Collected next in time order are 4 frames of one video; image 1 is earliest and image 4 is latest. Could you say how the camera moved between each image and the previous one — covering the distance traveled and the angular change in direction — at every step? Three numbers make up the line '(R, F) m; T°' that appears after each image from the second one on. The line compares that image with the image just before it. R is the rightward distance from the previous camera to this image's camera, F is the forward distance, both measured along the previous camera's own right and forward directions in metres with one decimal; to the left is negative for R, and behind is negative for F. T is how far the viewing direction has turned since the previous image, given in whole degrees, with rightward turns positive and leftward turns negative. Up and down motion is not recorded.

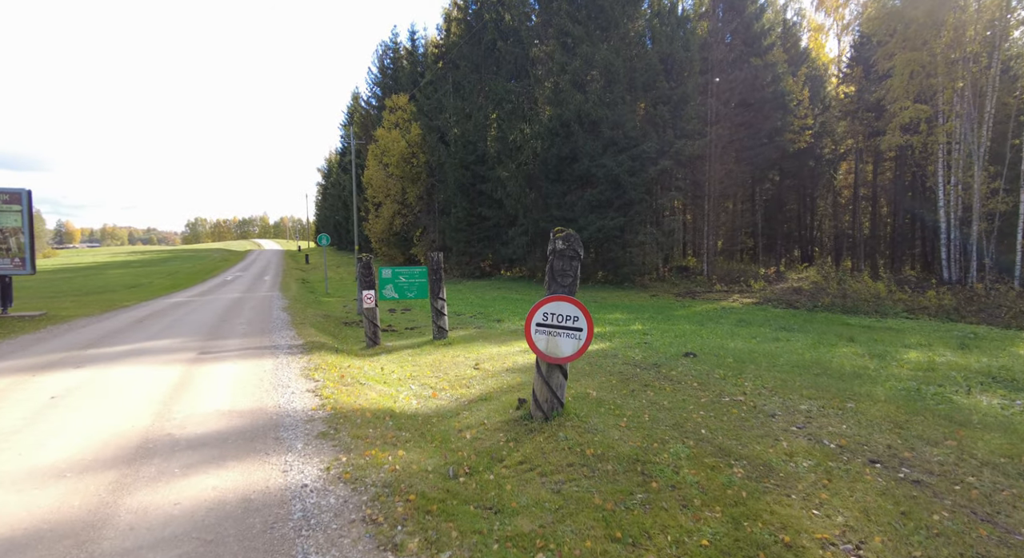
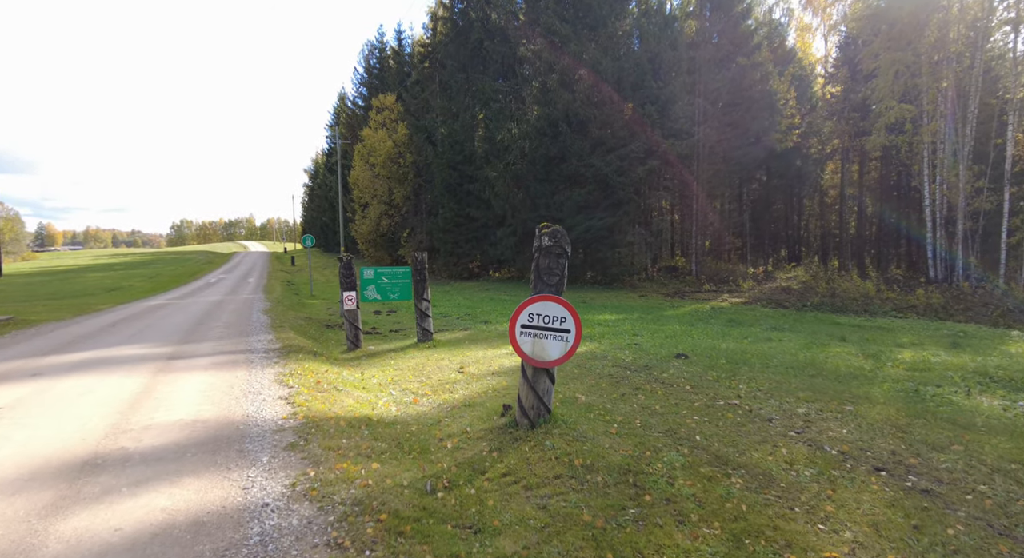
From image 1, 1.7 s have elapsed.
(+0.1, +0.3) m; +1°
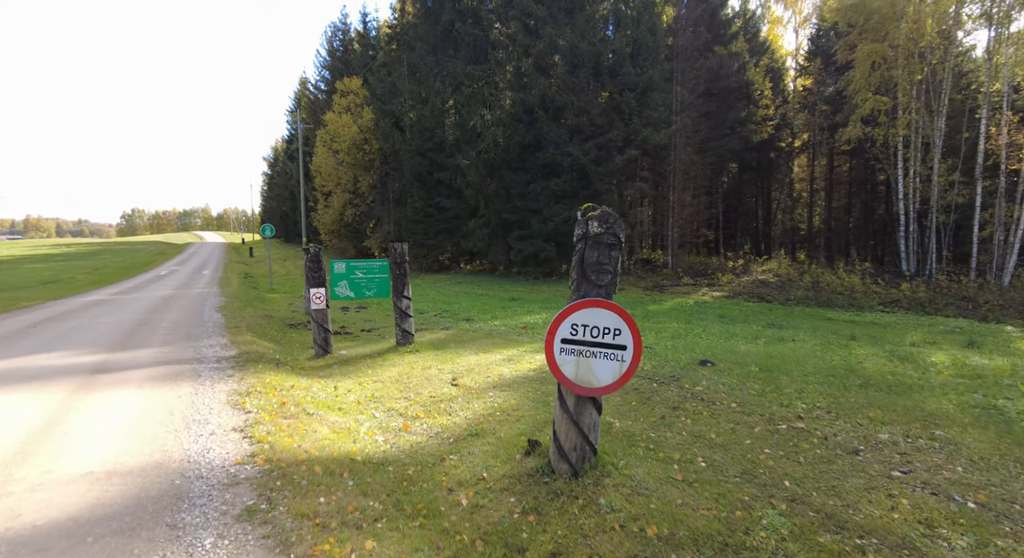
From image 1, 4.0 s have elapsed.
(-0.5, +1.2) m; +4°
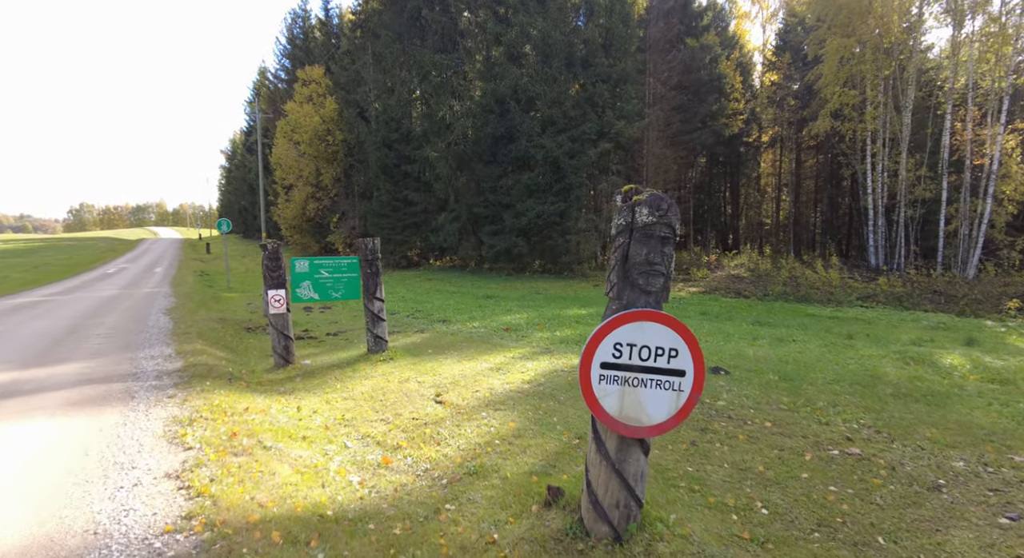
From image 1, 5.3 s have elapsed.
(-0.3, +0.9) m; +4°
